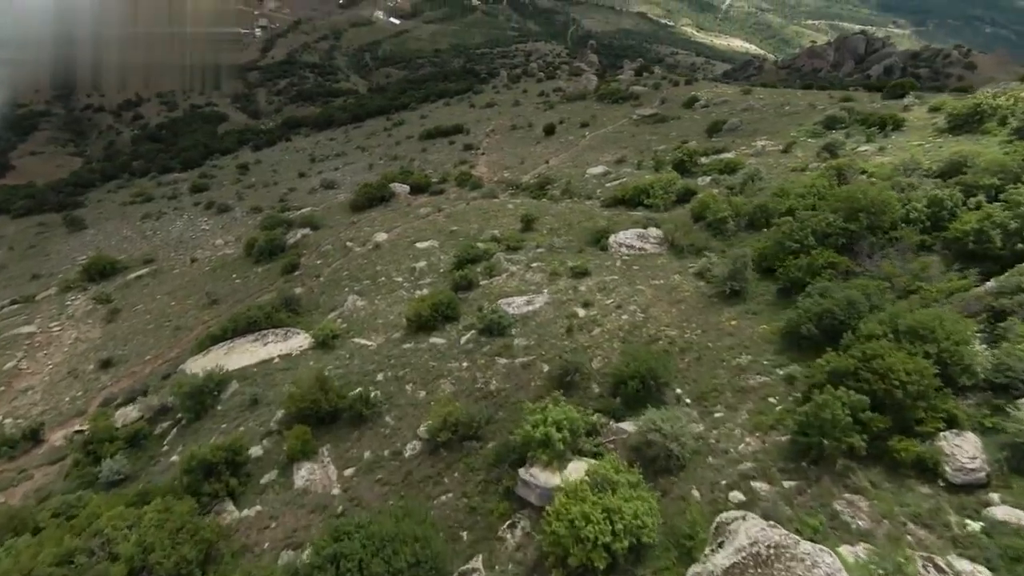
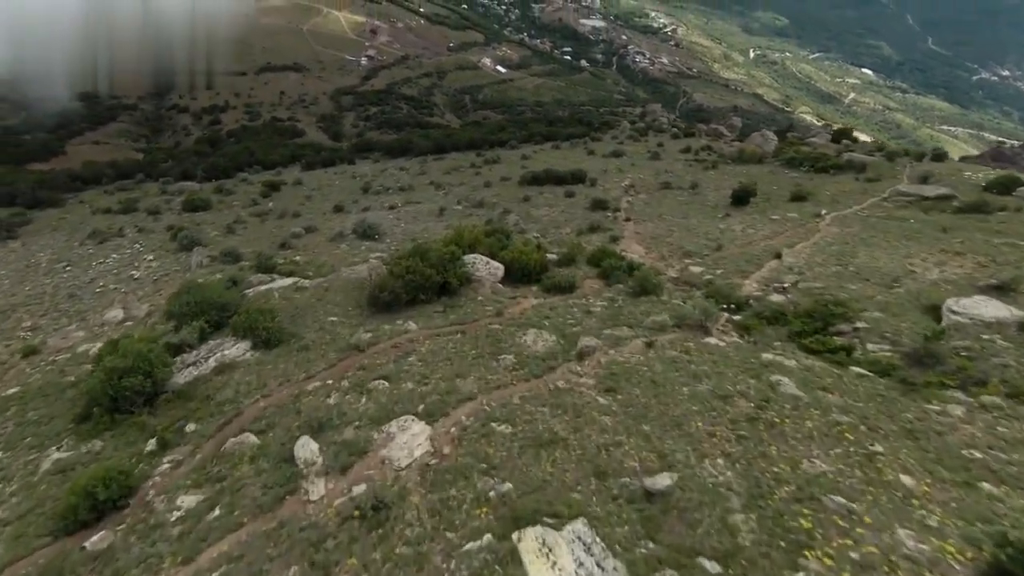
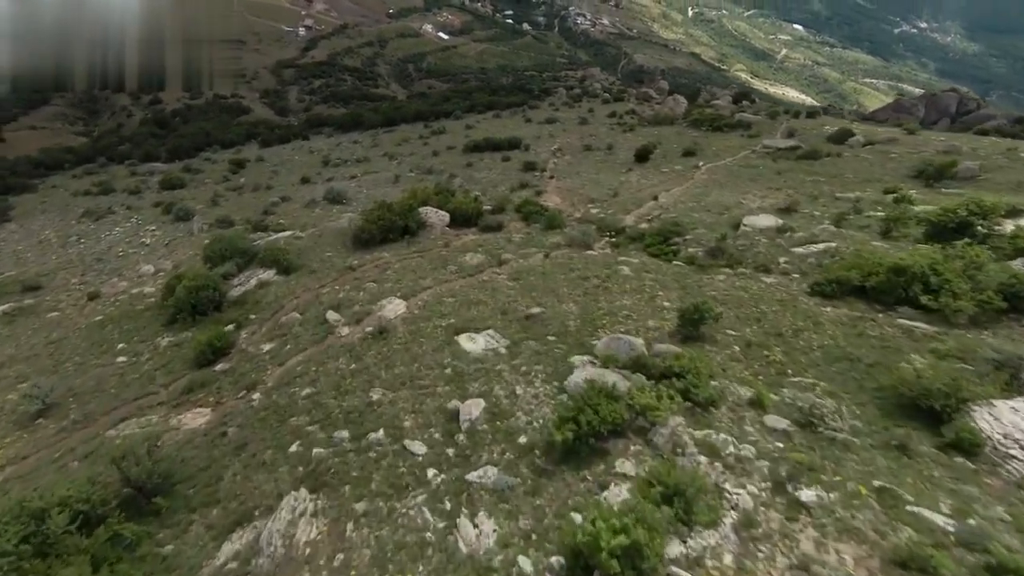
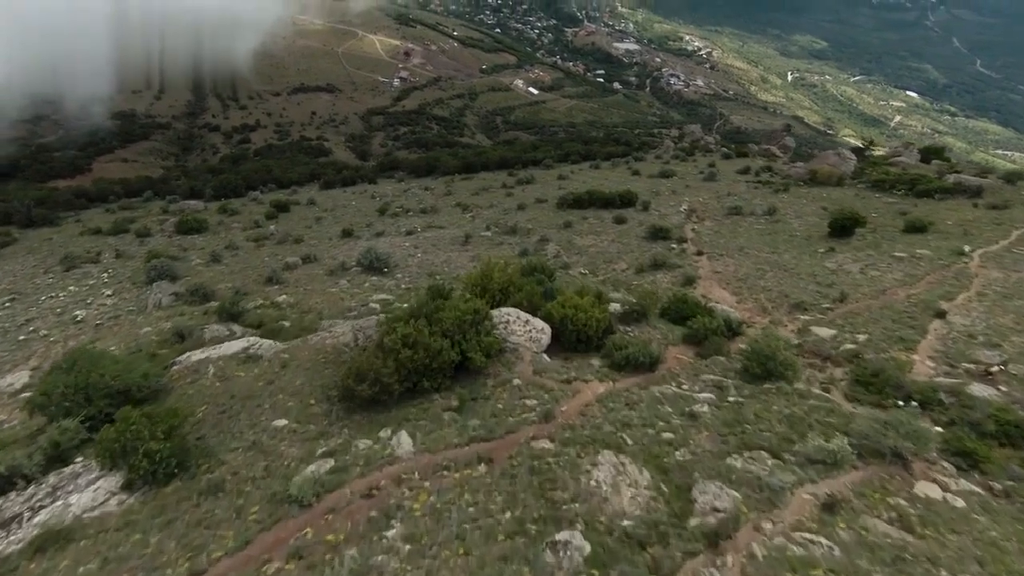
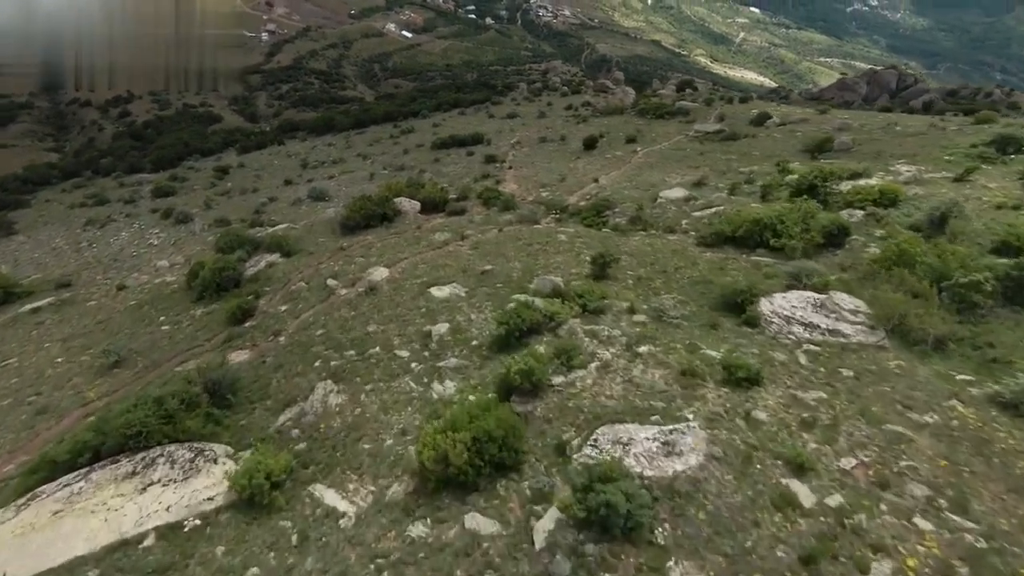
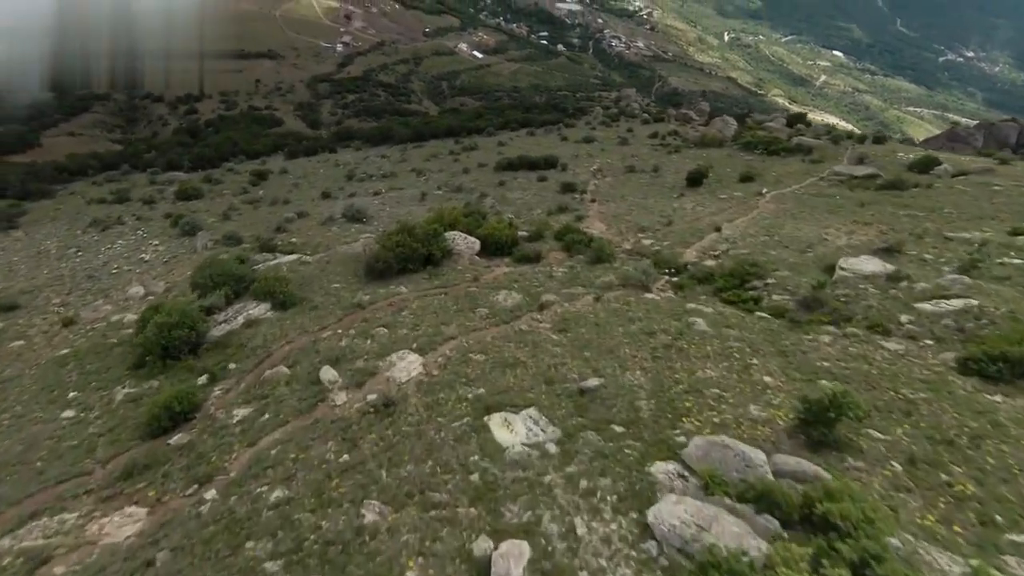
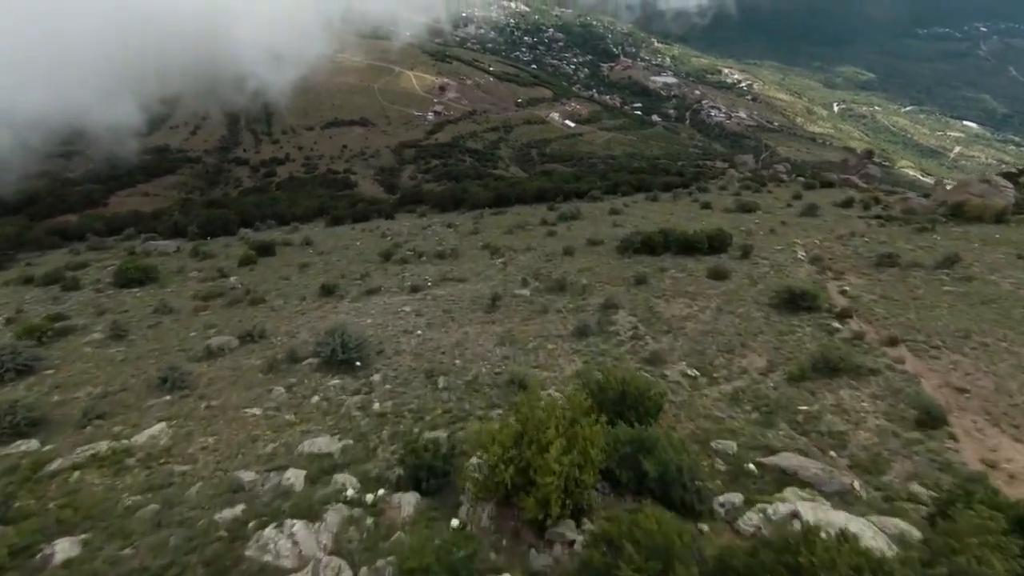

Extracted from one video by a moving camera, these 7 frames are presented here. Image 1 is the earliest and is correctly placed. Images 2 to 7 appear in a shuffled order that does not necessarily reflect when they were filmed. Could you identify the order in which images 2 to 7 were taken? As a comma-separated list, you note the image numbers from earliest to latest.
5, 3, 6, 2, 4, 7
